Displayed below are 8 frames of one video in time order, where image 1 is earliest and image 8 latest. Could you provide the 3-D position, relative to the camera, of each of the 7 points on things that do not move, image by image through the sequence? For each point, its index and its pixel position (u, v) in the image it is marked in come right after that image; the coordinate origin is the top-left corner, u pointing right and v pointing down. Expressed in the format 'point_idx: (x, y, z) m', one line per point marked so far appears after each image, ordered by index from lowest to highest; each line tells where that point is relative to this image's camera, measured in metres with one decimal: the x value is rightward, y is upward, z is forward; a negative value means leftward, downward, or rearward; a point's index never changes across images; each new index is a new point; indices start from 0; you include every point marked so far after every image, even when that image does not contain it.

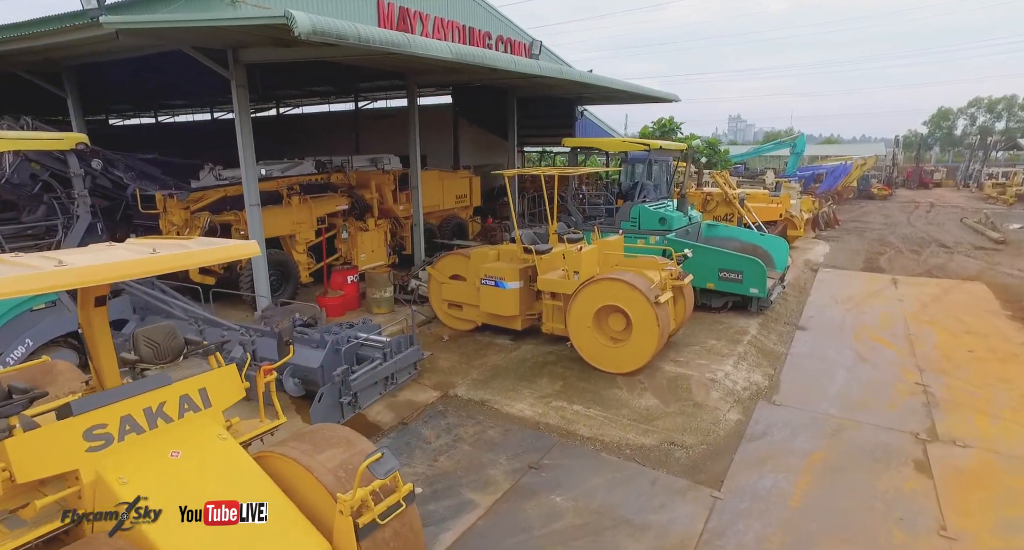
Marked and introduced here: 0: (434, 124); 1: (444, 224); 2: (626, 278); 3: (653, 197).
0: (-2.3, +4.4, +16.2) m
1: (-1.3, +1.0, +10.6) m
2: (+1.1, 0.0, +5.4) m
3: (+2.2, +1.2, +8.4) m
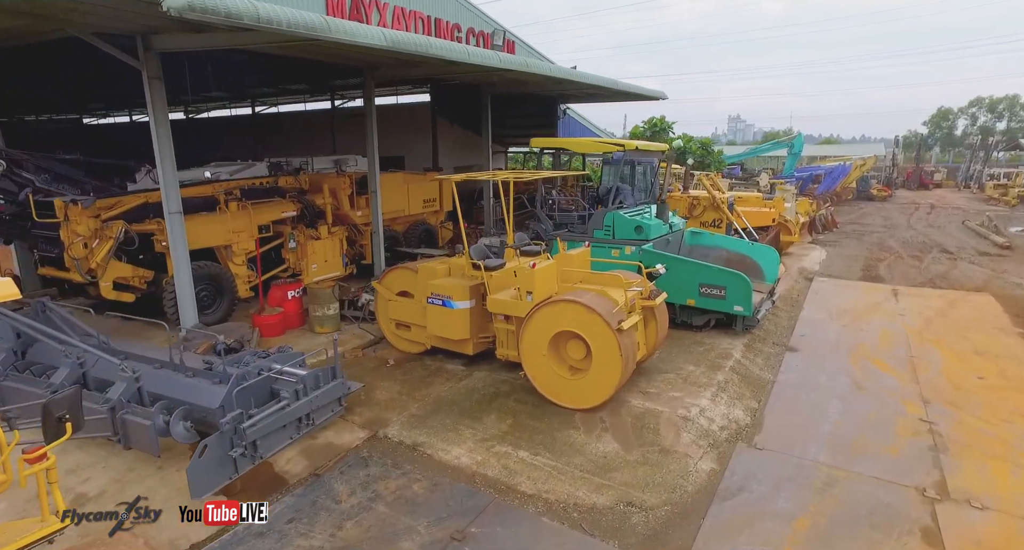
0: (-2.8, +4.3, +15.4) m
1: (-1.8, +0.8, +9.8) m
2: (+0.6, -0.2, +4.7) m
3: (+1.7, +1.0, +7.7) m
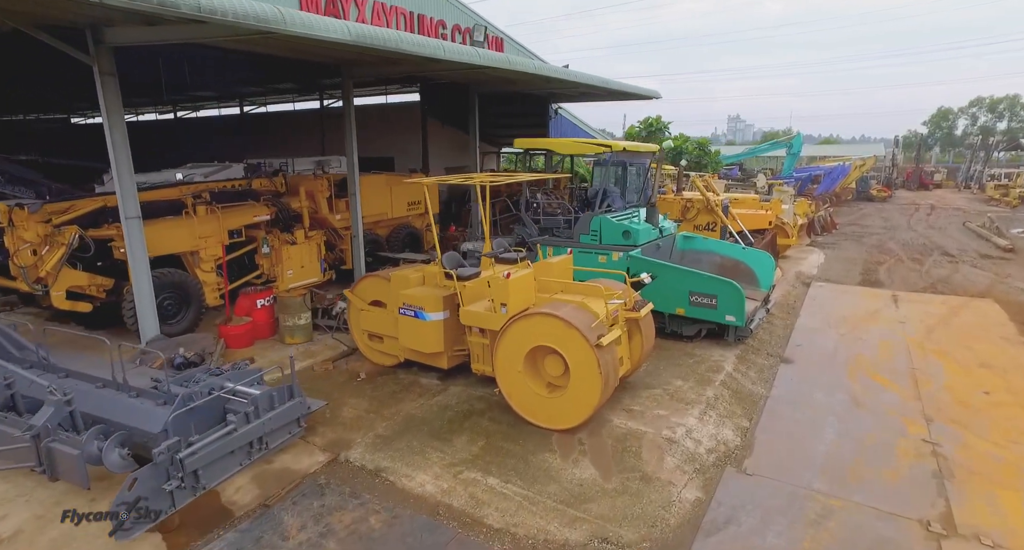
0: (-3.0, +4.2, +15.1) m
1: (-2.0, +0.7, +9.5) m
2: (+0.4, -0.3, +4.4) m
3: (+1.4, +0.9, +7.4) m
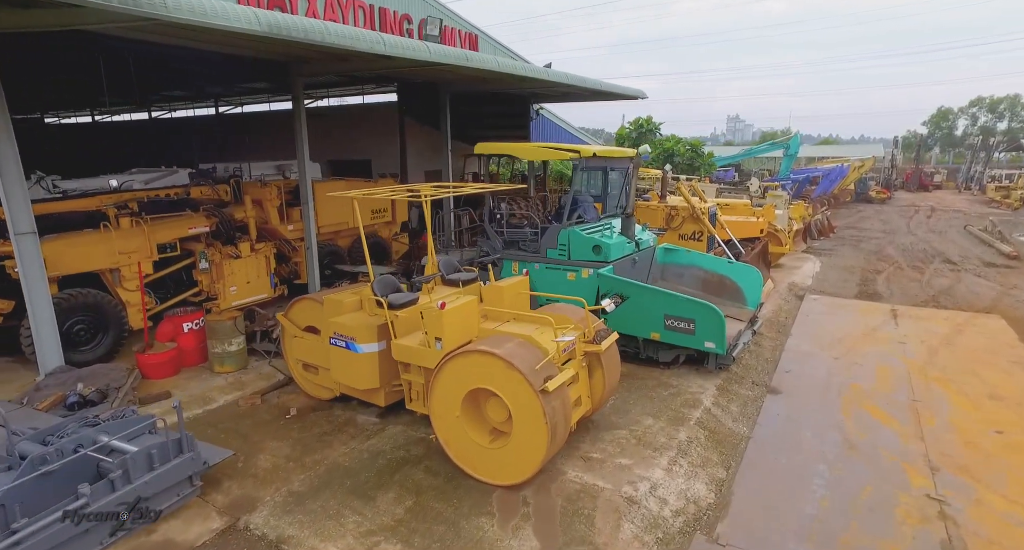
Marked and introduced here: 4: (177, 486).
0: (-3.5, +4.0, +14.5) m
1: (-2.5, +0.5, +8.9) m
2: (0.0, -0.5, +3.7) m
3: (+1.0, +0.7, +6.7) m
4: (-2.2, -1.4, +3.6) m
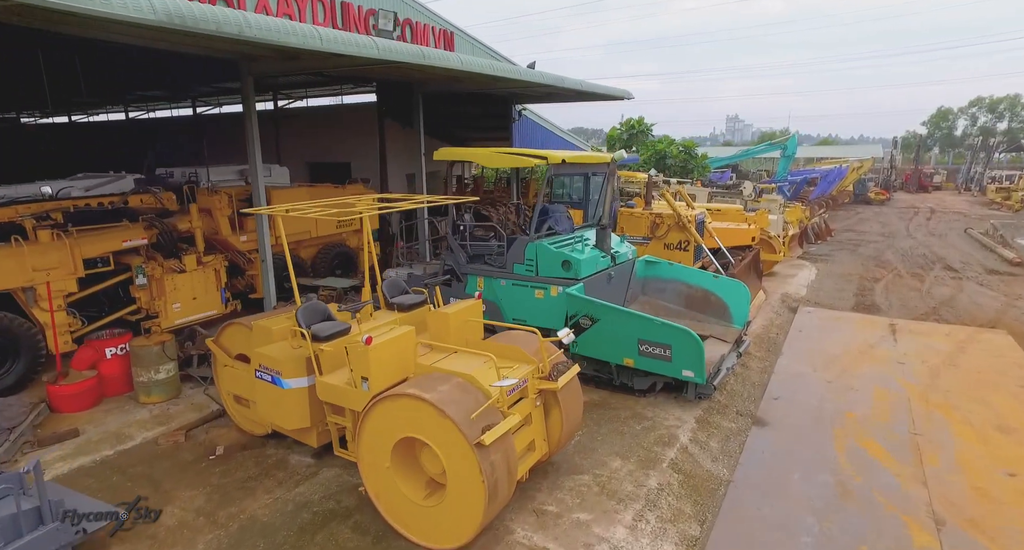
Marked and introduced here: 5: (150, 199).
0: (-3.9, +3.8, +13.9) m
1: (-2.9, +0.3, +8.3) m
2: (-0.4, -0.7, +3.2) m
3: (+0.6, +0.5, +6.2) m
4: (-2.6, -1.6, +3.1) m
5: (-4.3, +0.9, +6.5) m
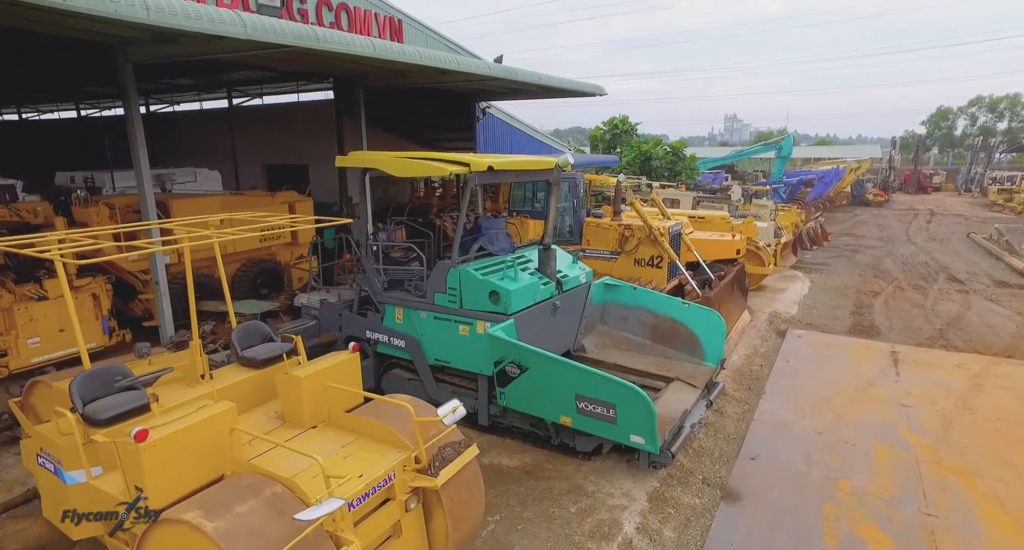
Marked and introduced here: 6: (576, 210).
0: (-4.6, +3.5, +12.9) m
1: (-3.6, +0.1, +7.3) m
2: (-1.1, -1.0, +2.1) m
3: (-0.1, +0.3, +5.1) m
4: (-3.2, -1.8, +2.0) m
5: (-5.0, +0.6, +5.5) m
6: (+0.9, +0.9, +7.8) m
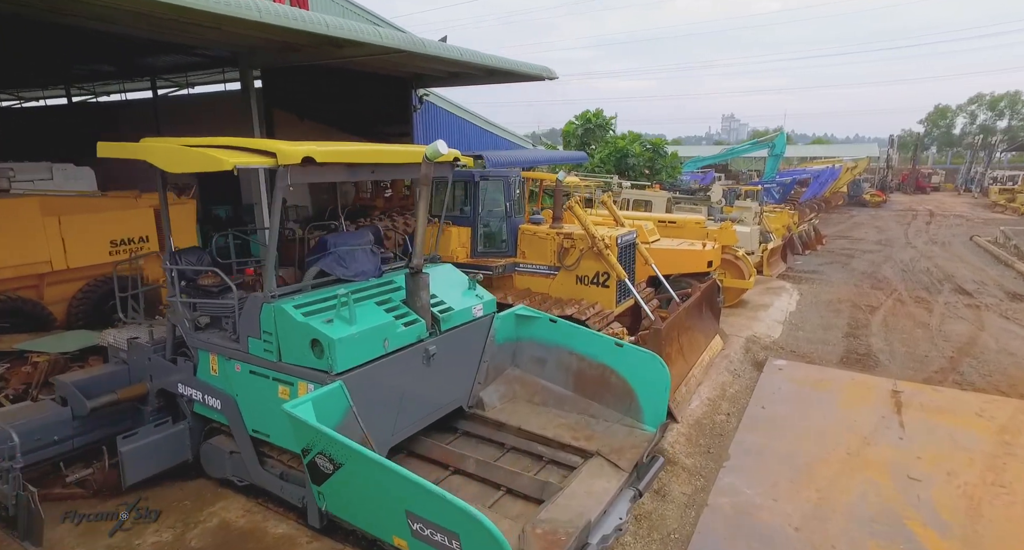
0: (-5.5, +3.3, +11.4) m
1: (-4.5, -0.2, +5.8) m
2: (-2.0, -1.2, +0.7) m
3: (-1.0, 0.0, +3.7) m
4: (-4.2, -2.1, +0.6) m
5: (-5.9, +0.4, +4.0) m
6: (0.0, +0.7, +6.4) m
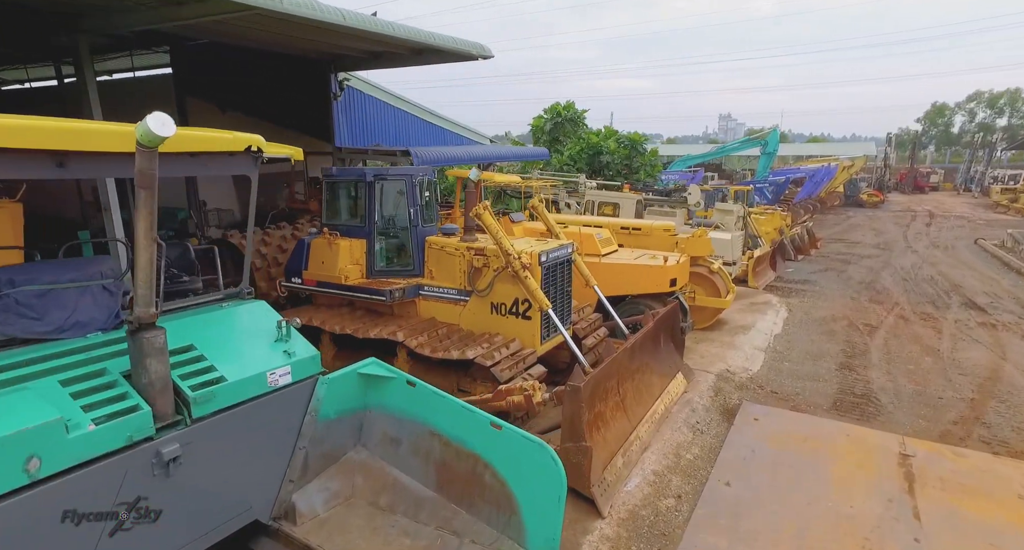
0: (-6.4, +3.0, +10.0) m
1: (-5.4, -0.4, +4.4) m
2: (-2.9, -1.4, -0.7) m
3: (-1.9, -0.2, +2.3) m
4: (-5.0, -2.3, -0.8) m
5: (-6.8, +0.2, +2.6) m
6: (-0.9, +0.5, +5.0) m
